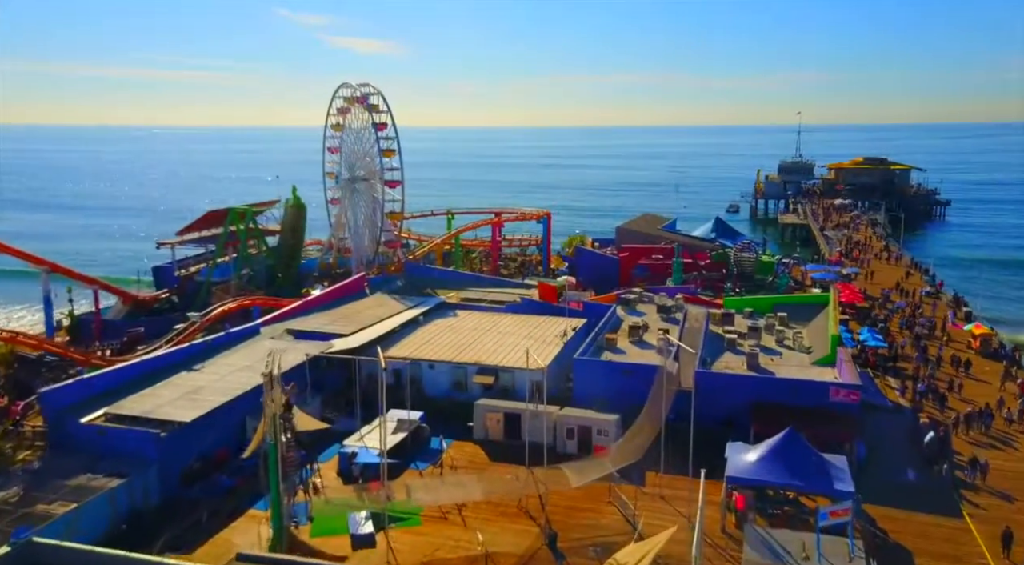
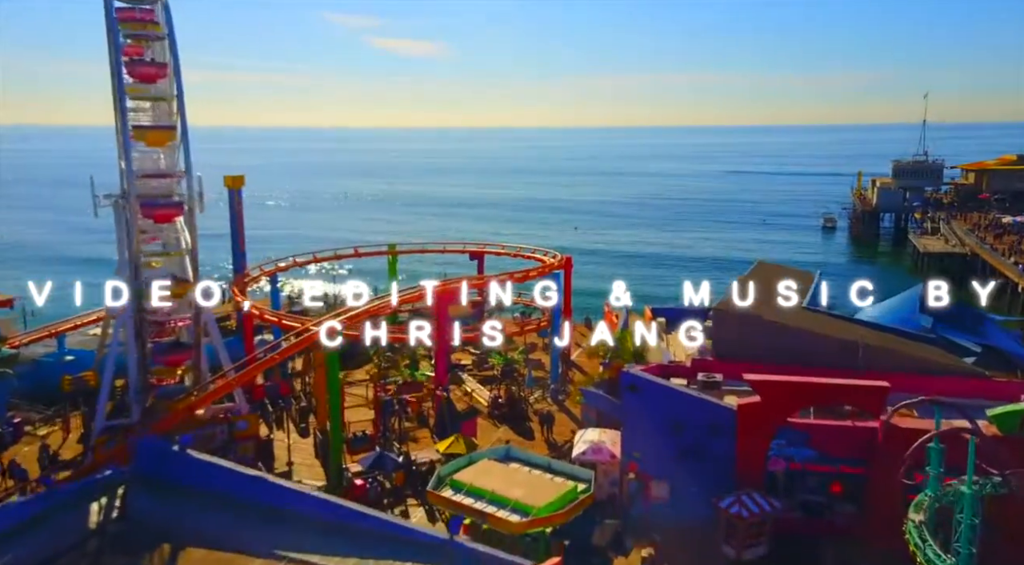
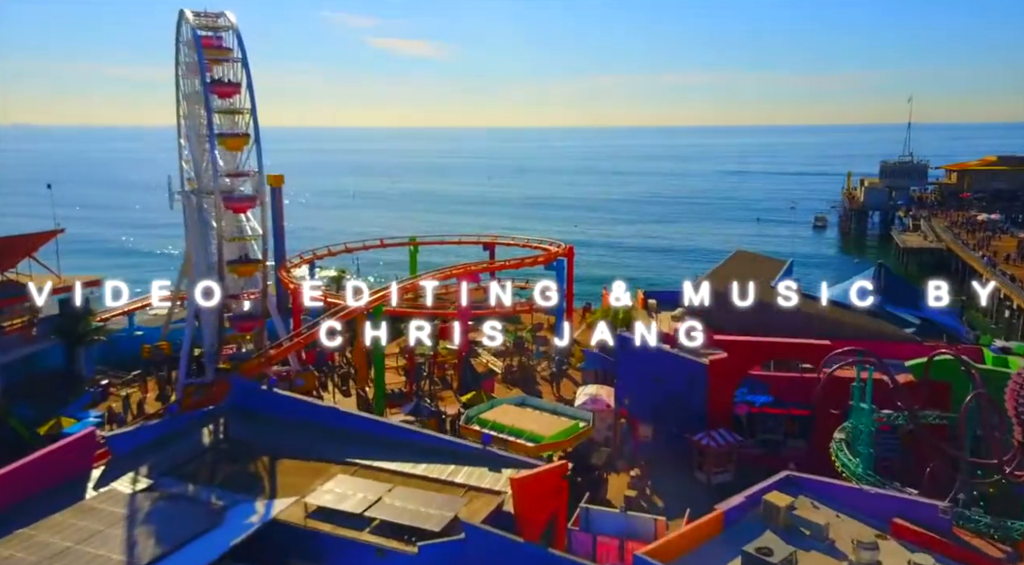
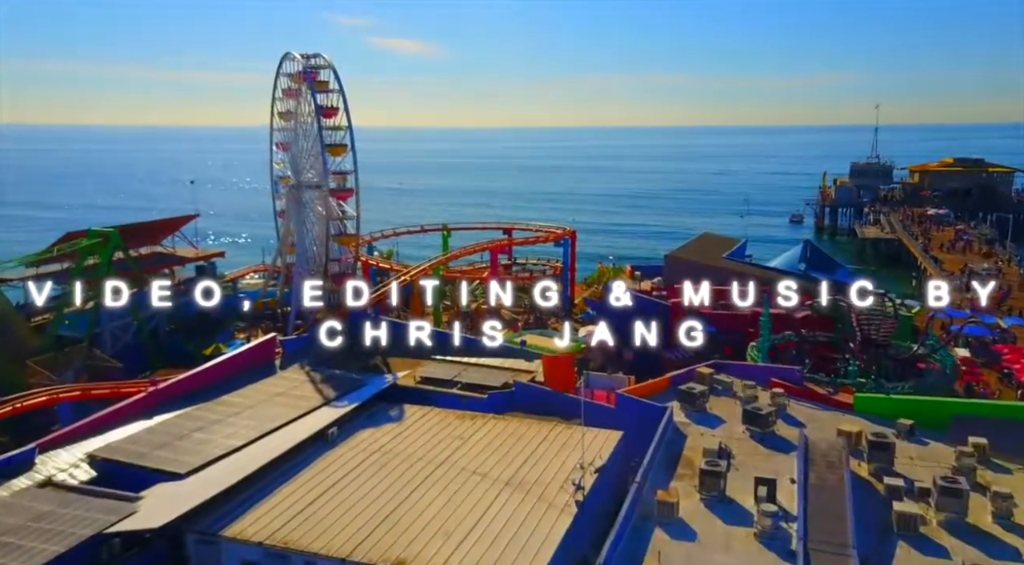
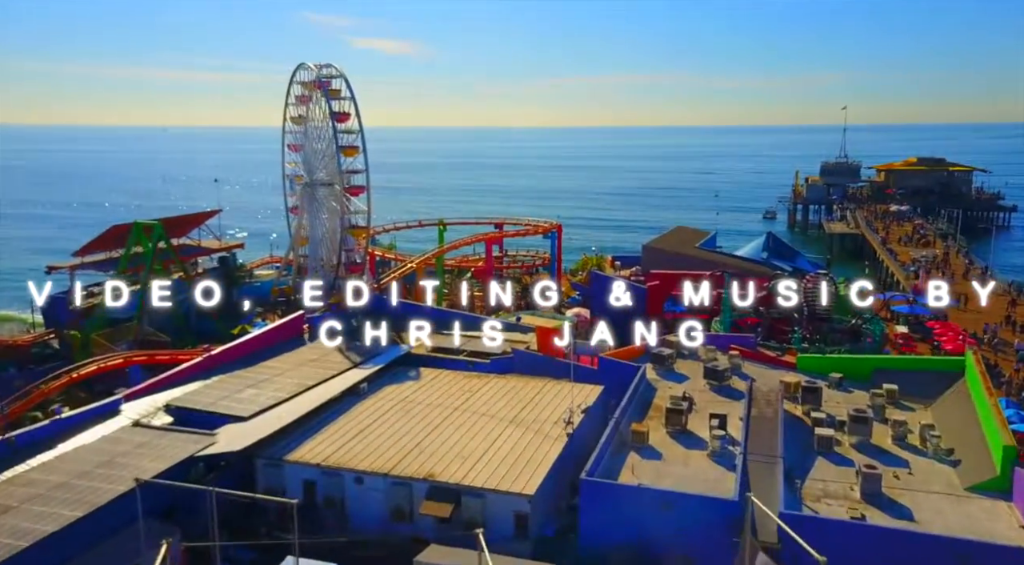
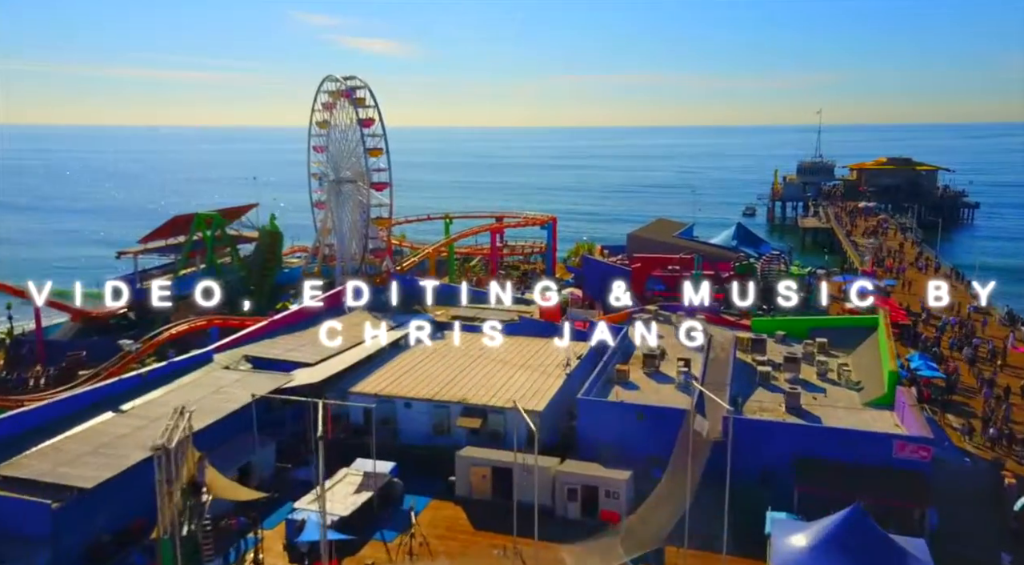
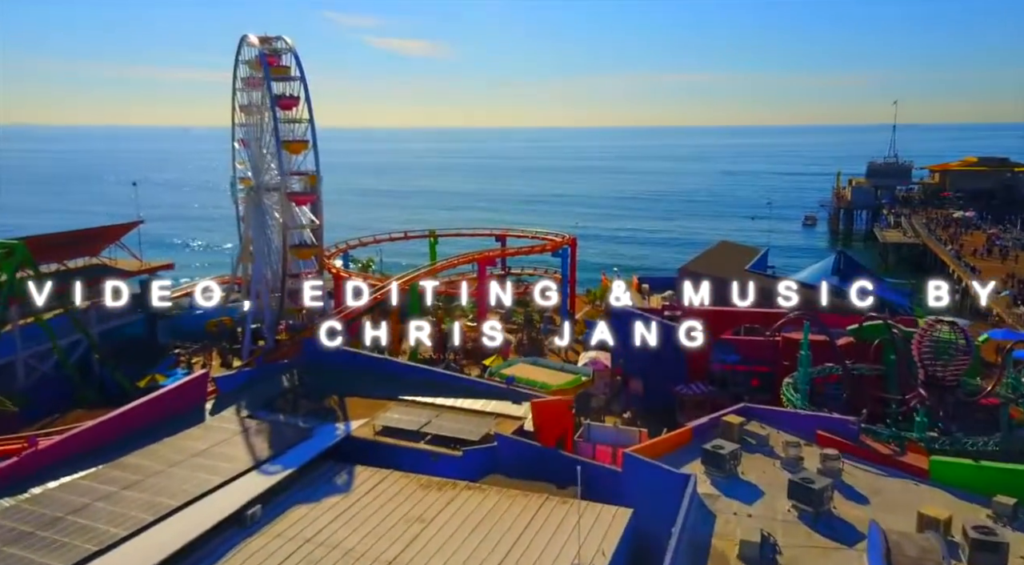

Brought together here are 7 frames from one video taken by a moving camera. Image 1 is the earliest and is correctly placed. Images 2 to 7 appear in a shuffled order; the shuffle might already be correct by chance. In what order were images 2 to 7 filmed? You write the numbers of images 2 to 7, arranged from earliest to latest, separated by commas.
6, 5, 4, 7, 3, 2
